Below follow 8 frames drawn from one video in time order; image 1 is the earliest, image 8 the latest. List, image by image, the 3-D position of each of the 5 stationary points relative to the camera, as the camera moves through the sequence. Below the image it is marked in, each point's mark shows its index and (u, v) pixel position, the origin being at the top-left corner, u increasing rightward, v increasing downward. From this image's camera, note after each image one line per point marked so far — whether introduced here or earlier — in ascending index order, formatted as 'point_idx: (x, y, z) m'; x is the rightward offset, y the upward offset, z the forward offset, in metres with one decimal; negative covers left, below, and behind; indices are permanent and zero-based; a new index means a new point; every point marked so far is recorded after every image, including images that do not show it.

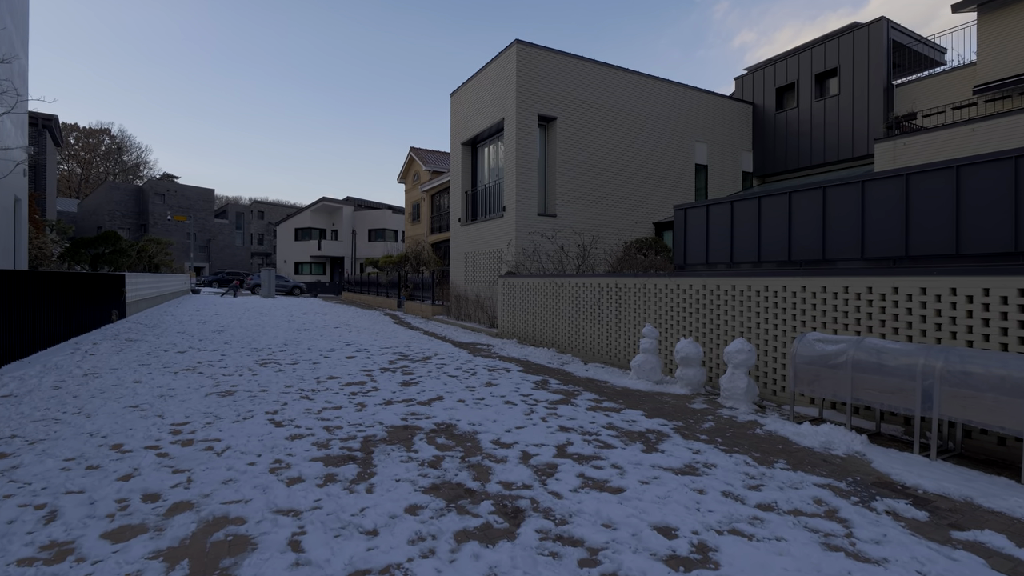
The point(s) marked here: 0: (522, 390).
0: (+0.1, -1.5, +7.7) m
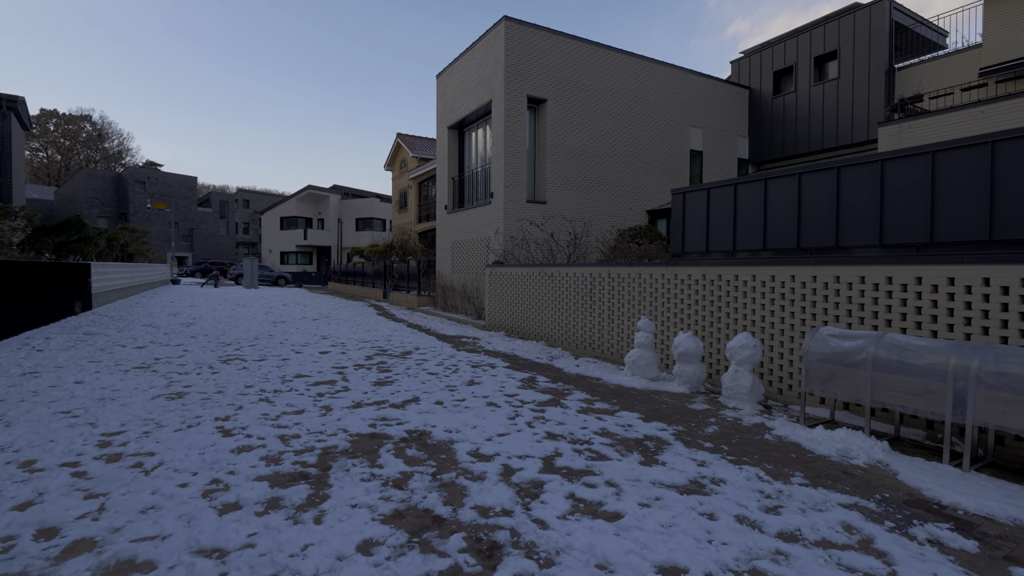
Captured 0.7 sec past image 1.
0: (-0.1, -1.4, +7.1) m
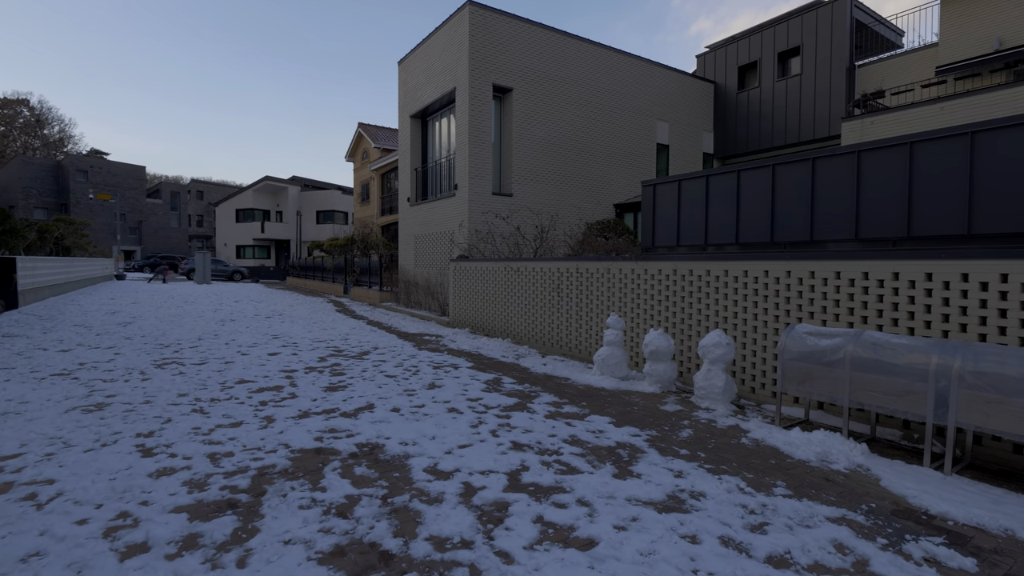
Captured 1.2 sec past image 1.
0: (-0.5, -1.4, +6.6) m
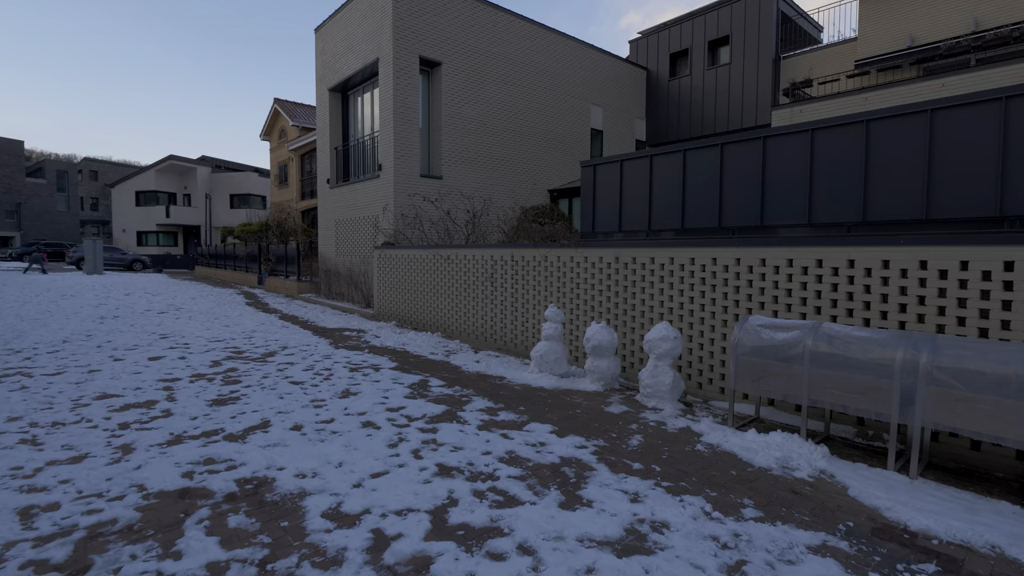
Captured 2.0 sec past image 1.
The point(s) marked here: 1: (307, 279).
0: (-1.3, -1.3, +5.7) m
1: (-7.2, +0.3, +18.3) m
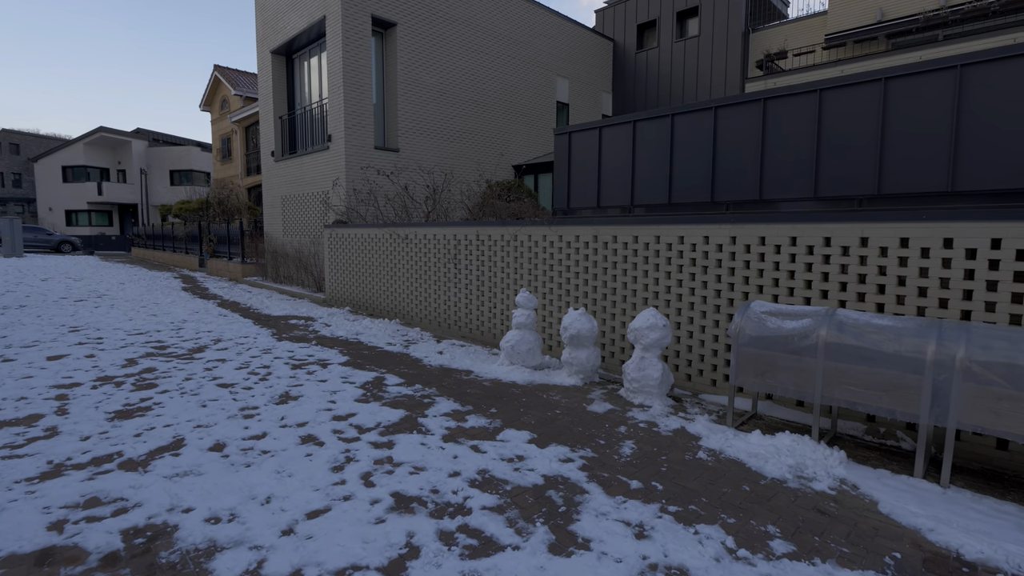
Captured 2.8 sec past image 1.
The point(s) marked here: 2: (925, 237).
0: (-1.6, -1.1, +4.8) m
1: (-8.4, +0.9, +16.8) m
2: (+3.4, +0.4, +4.3) m
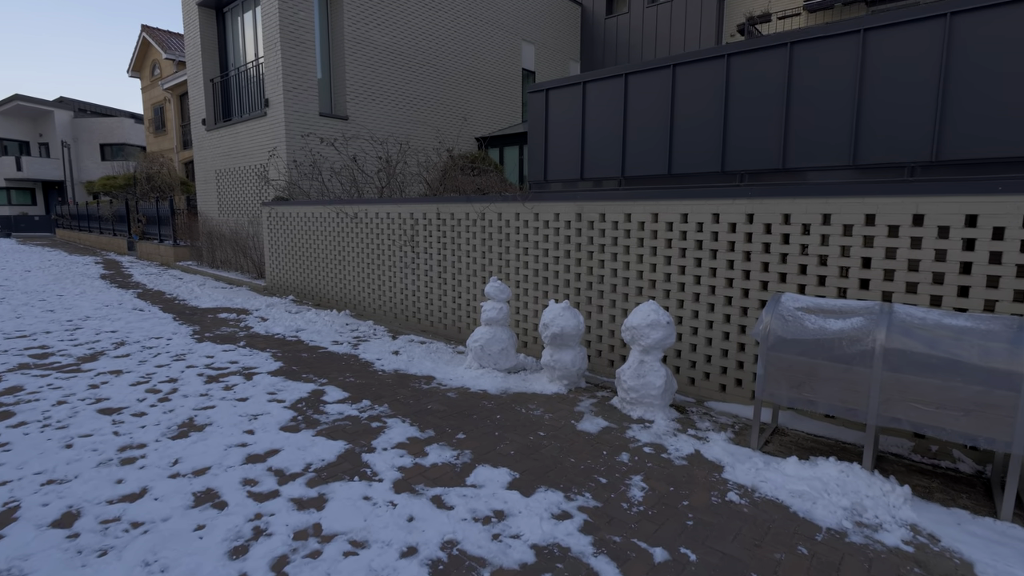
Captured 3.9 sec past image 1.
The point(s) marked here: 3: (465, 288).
0: (-1.8, -1.1, +3.7) m
1: (-9.5, +1.3, +15.1) m
2: (+3.2, +0.5, +3.4) m
3: (-0.6, 0.0, +6.8) m
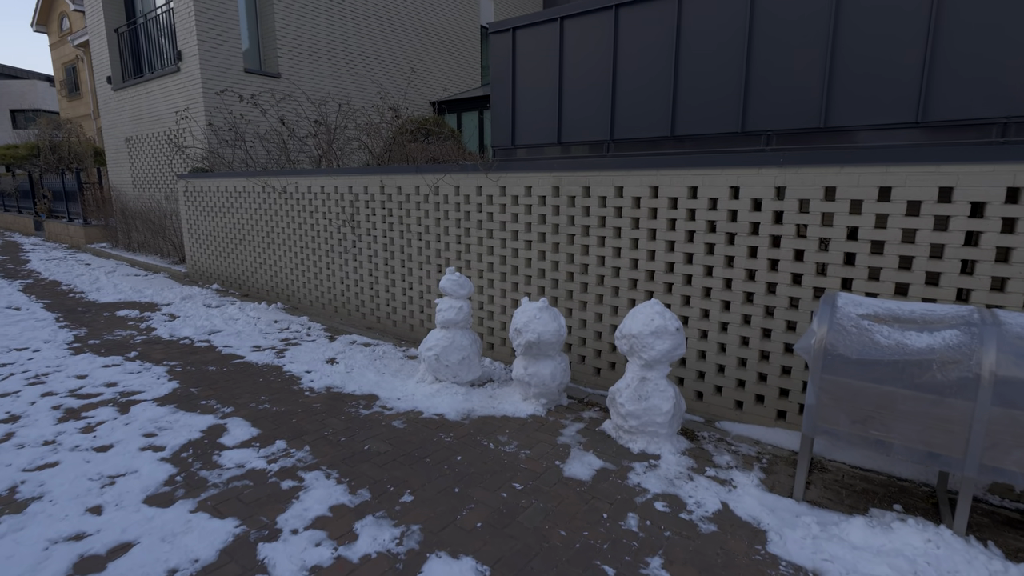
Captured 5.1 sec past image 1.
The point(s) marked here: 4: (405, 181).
0: (-2.0, -1.2, +2.5) m
1: (-10.5, +1.6, +13.2) m
2: (+3.1, +0.5, +2.5) m
3: (-1.0, +0.1, +5.6) m
4: (-1.1, +1.1, +5.6) m
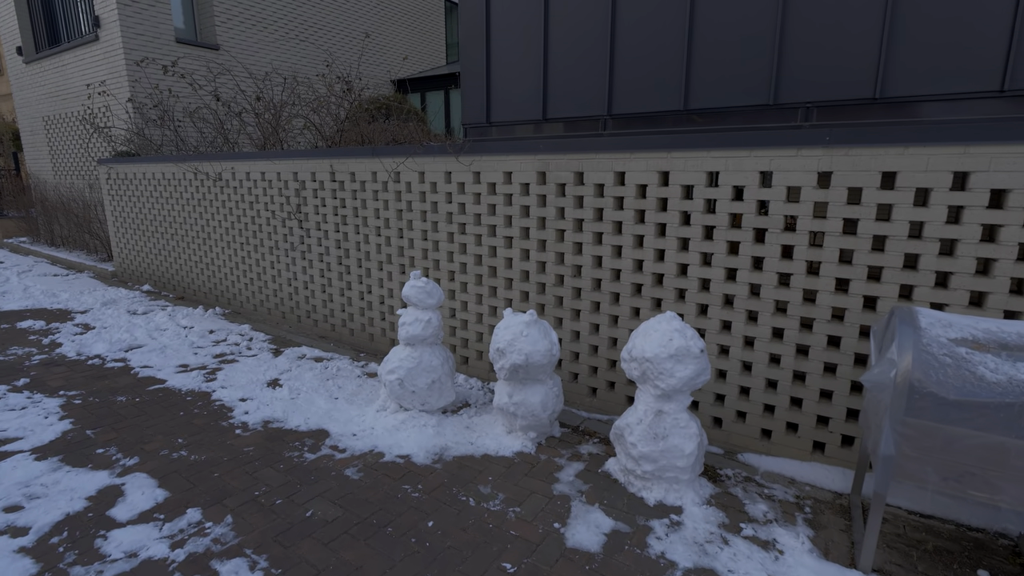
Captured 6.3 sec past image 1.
0: (-2.0, -1.3, +1.6) m
1: (-11.2, +1.6, +11.7) m
2: (+3.0, +0.4, +1.9) m
3: (-1.3, +0.1, +4.8) m
4: (-1.4, +1.1, +4.7) m
